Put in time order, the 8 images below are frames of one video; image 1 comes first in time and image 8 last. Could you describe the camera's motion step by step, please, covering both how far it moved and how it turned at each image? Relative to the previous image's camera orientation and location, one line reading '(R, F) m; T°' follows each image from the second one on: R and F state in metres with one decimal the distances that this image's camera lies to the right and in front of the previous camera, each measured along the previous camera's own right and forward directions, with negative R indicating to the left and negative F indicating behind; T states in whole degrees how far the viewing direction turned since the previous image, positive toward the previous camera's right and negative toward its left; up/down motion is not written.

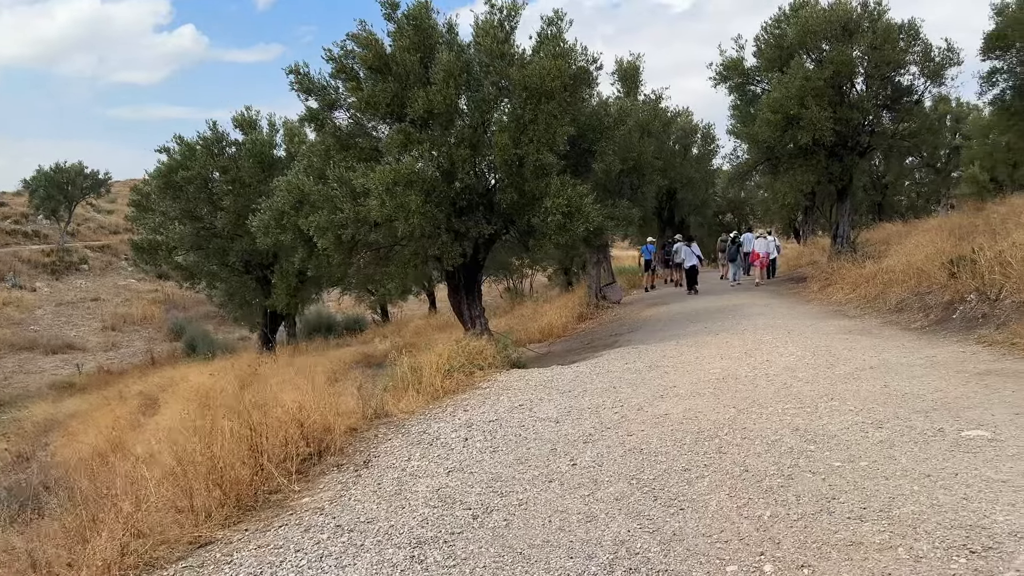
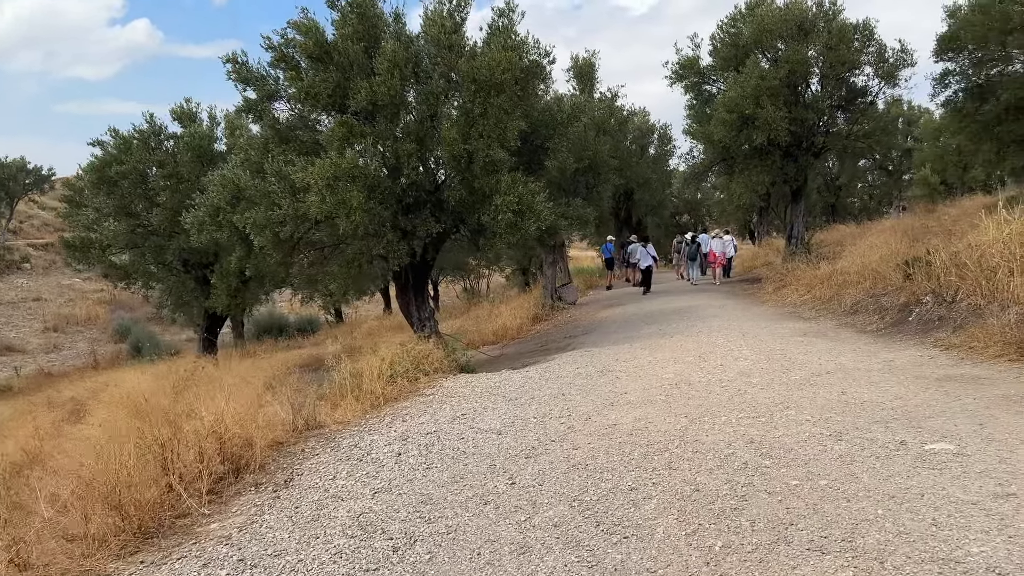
(+0.1, +0.4) m; +3°
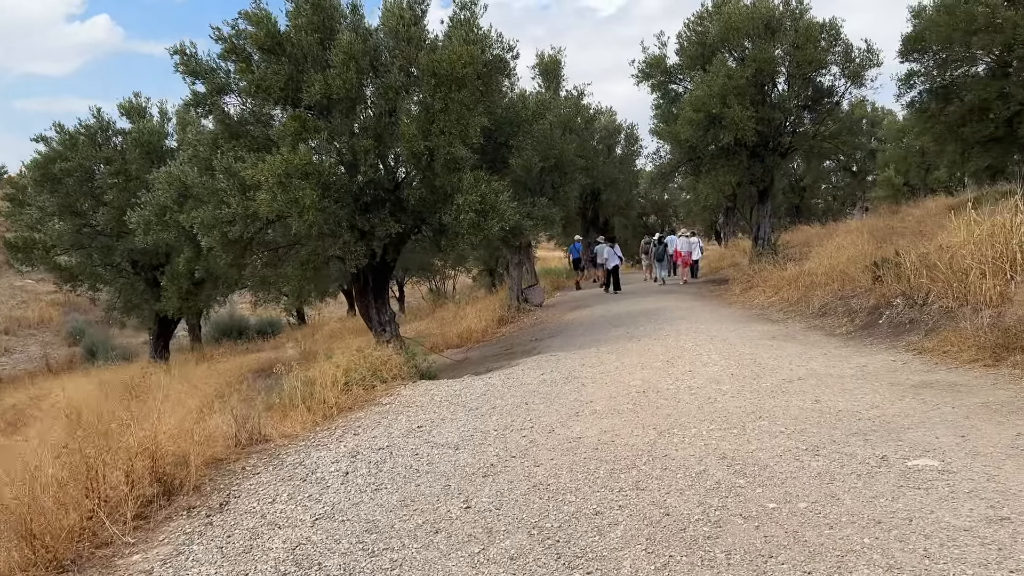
(+0.1, +0.3) m; +2°
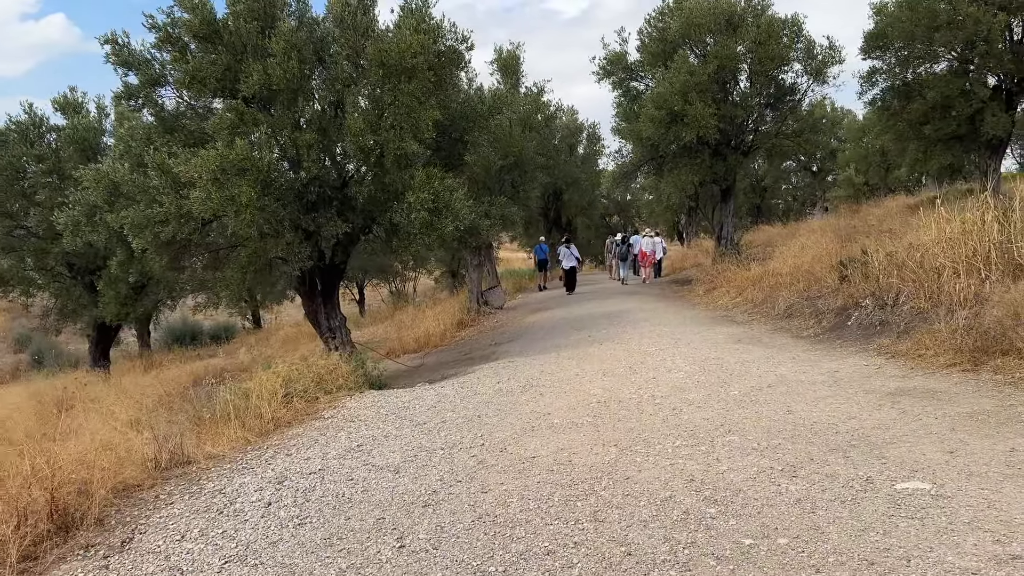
(+0.1, +0.5) m; +3°
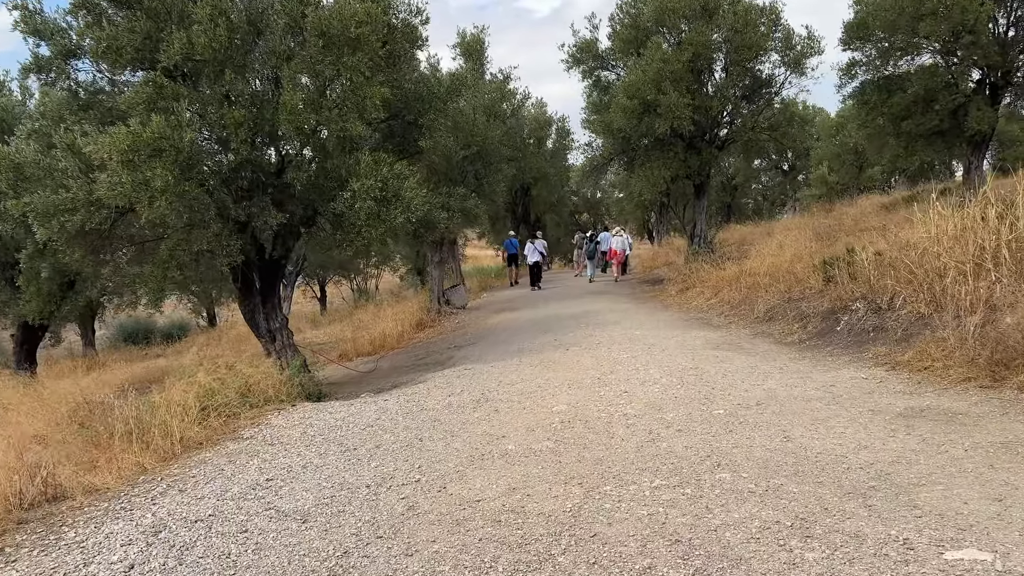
(+0.1, +0.9) m; +2°
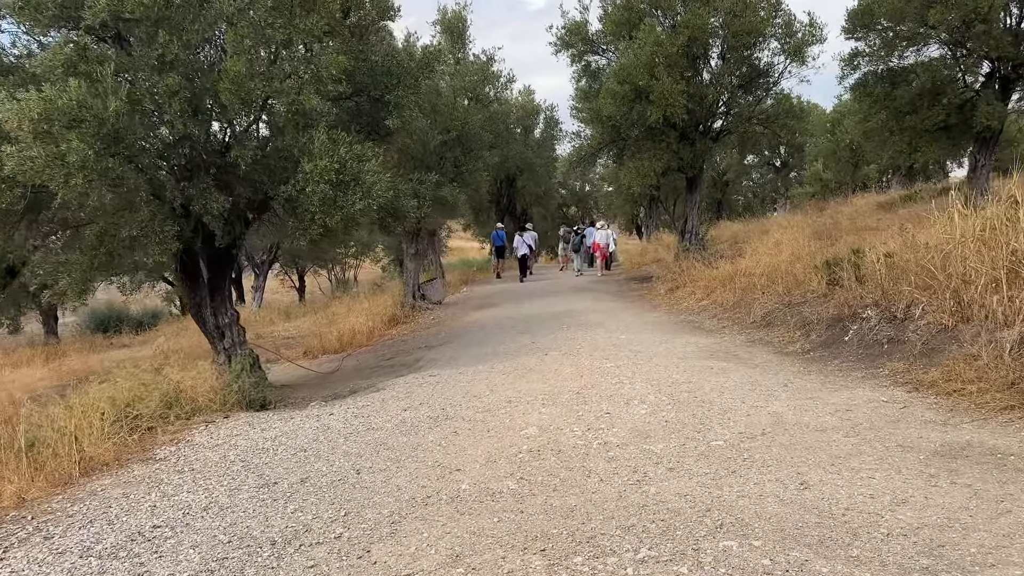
(+0.1, +0.9) m; +1°
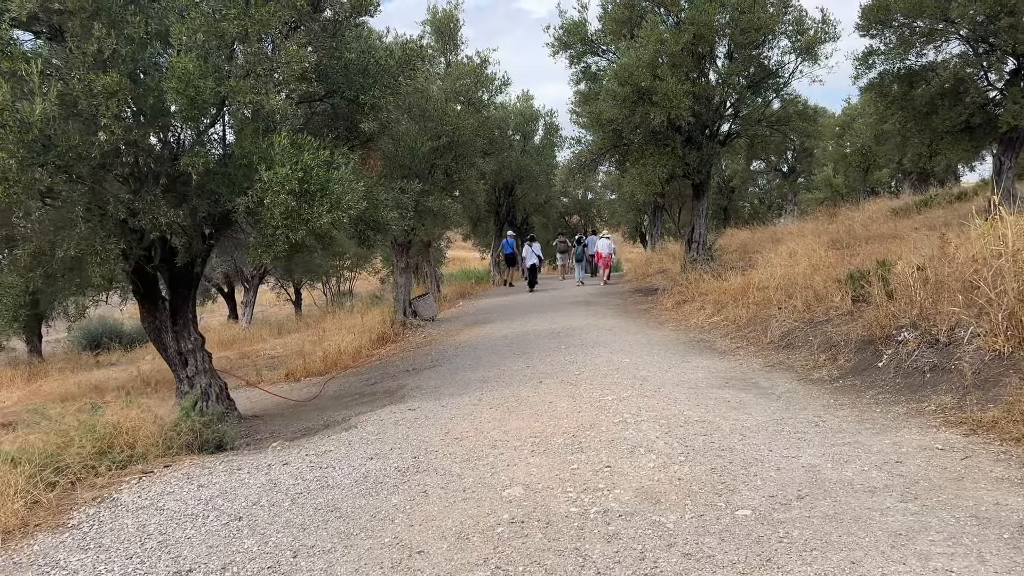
(+0.1, +0.8) m; 0°
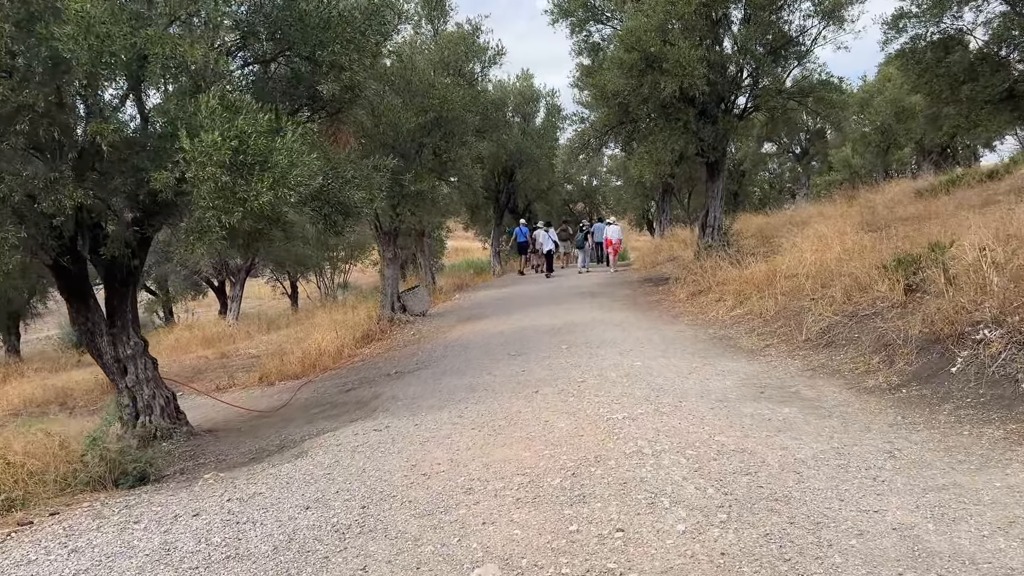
(+0.1, +1.2) m; 0°
